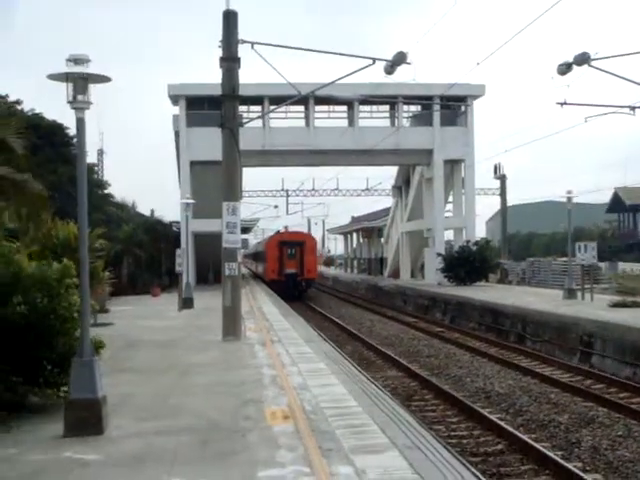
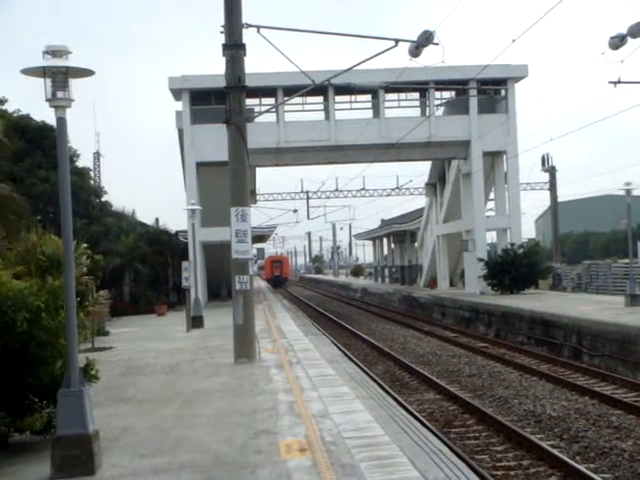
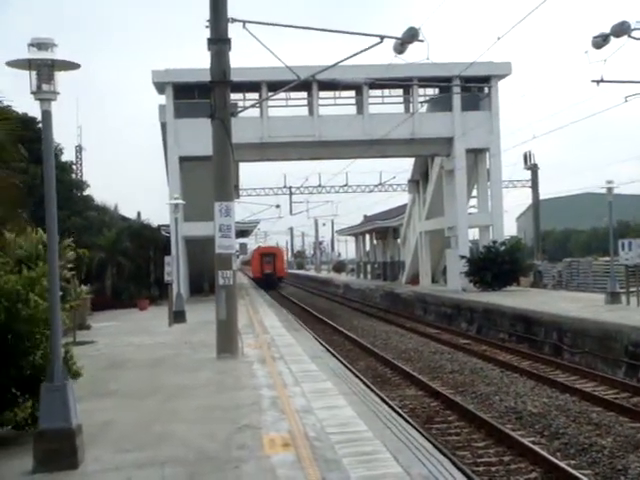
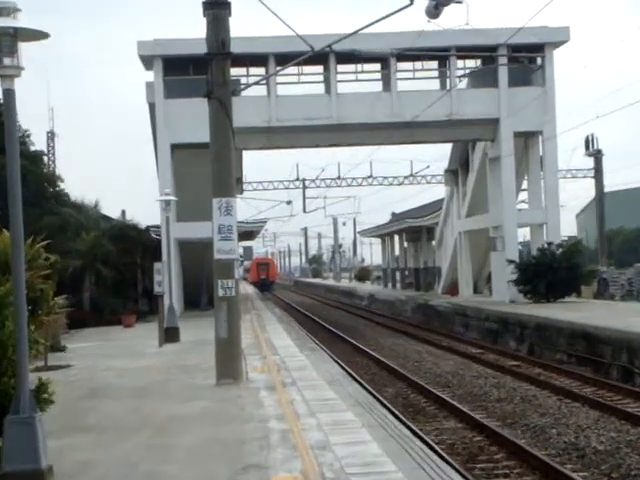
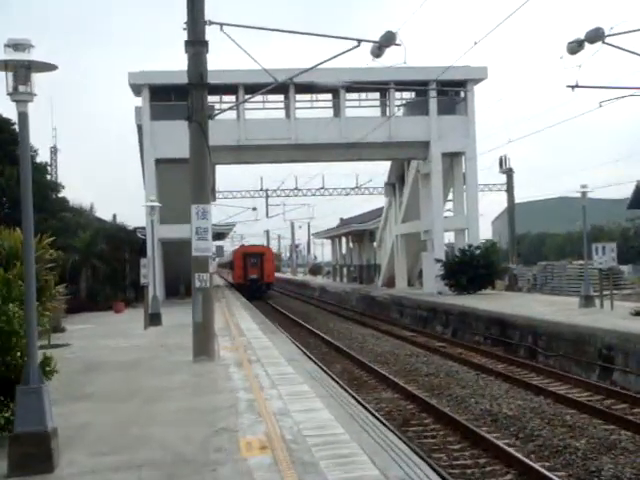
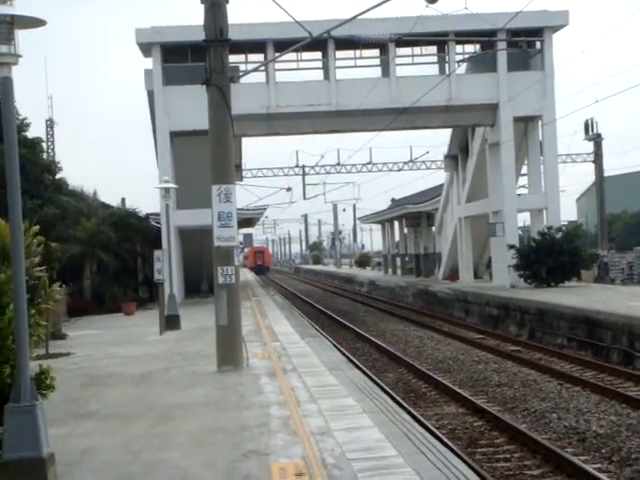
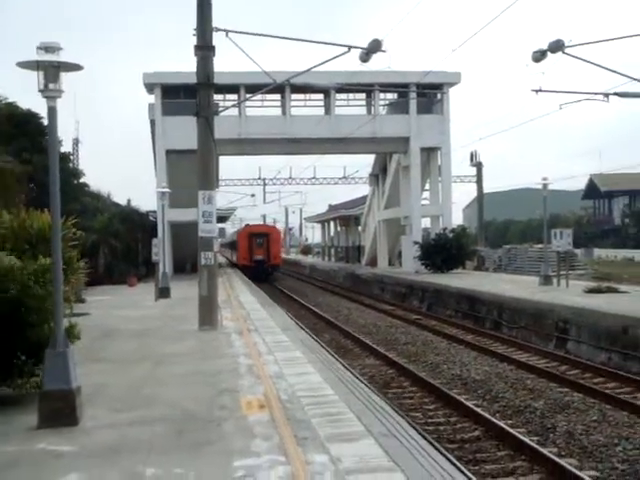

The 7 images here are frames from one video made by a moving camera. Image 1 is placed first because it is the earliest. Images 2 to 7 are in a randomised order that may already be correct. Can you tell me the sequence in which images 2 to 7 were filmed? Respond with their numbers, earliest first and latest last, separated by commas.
7, 5, 3, 2, 4, 6
